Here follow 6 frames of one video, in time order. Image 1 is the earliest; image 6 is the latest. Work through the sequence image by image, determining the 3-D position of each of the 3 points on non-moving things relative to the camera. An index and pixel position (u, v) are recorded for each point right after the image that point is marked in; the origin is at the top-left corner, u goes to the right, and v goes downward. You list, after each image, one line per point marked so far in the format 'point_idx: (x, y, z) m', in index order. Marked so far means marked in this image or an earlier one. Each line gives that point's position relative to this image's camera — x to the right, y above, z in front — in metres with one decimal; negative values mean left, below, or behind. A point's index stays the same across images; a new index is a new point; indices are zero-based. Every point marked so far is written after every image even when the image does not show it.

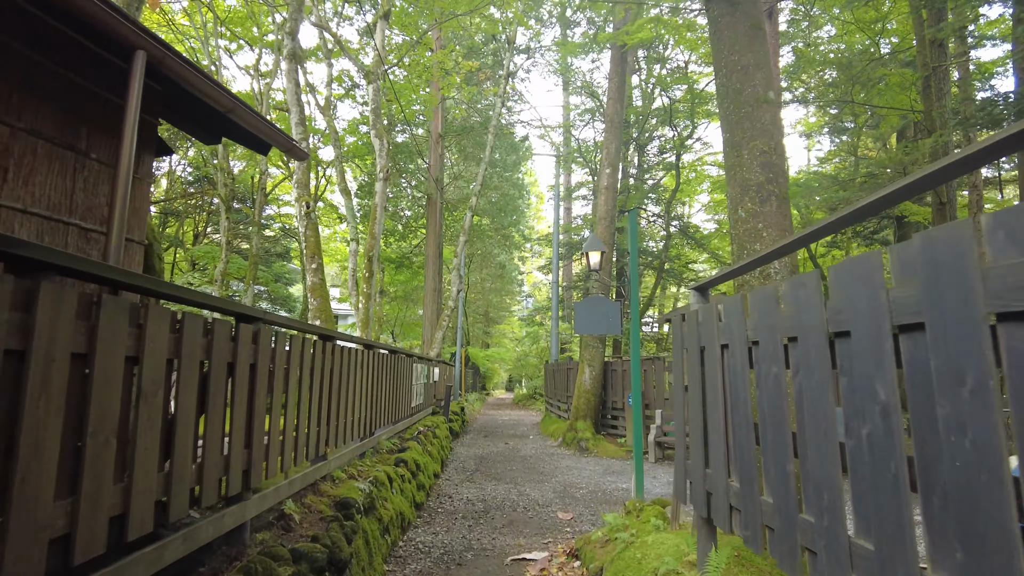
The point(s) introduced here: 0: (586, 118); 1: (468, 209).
0: (+2.3, +5.9, +18.5) m
1: (-1.5, +2.5, +17.3) m
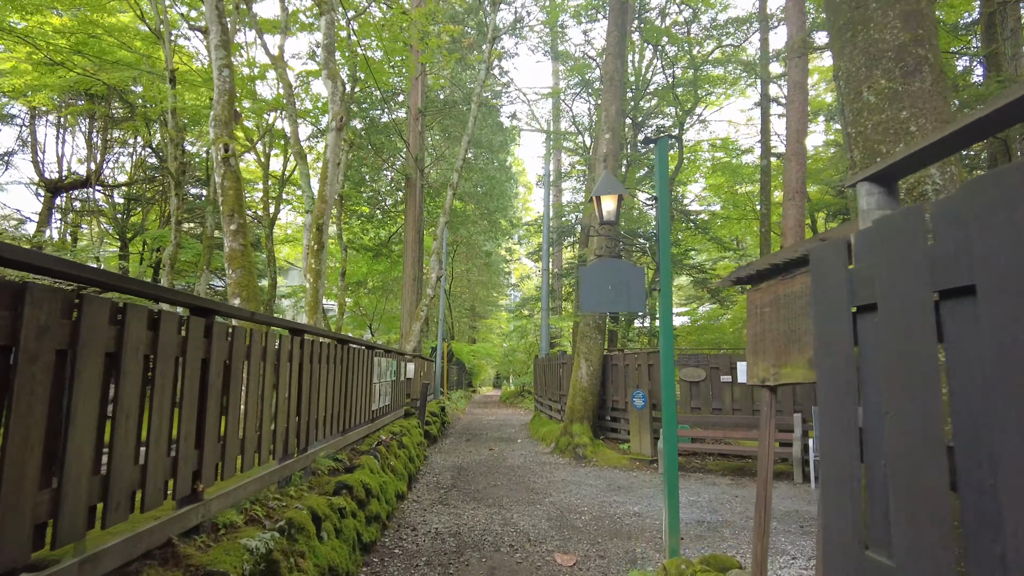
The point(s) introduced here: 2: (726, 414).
0: (+1.9, +6.2, +17.2) m
1: (-1.9, +2.8, +15.9) m
2: (+2.9, -1.7, +7.5) m
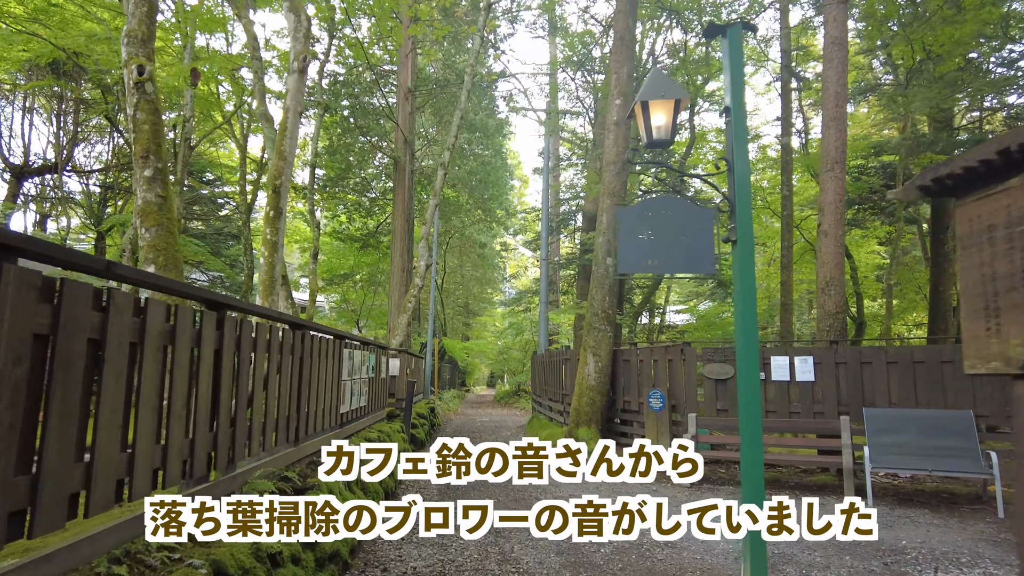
0: (+1.8, +6.4, +16.2) m
1: (-2.0, +3.0, +14.8) m
2: (+2.9, -1.5, +6.5) m
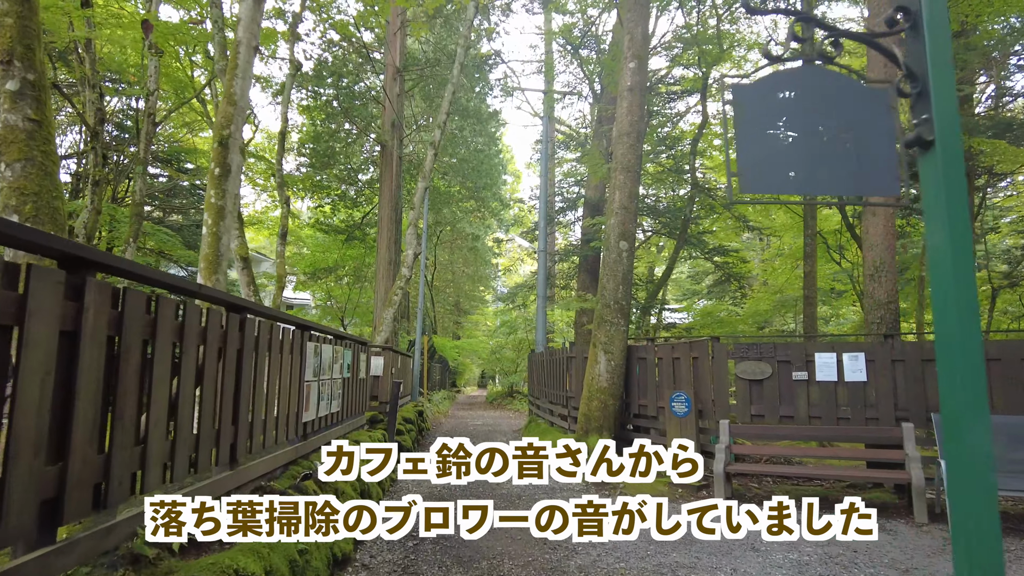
0: (+1.7, +6.5, +15.3) m
1: (-2.1, +3.1, +13.8) m
2: (+2.9, -1.4, +5.6) m
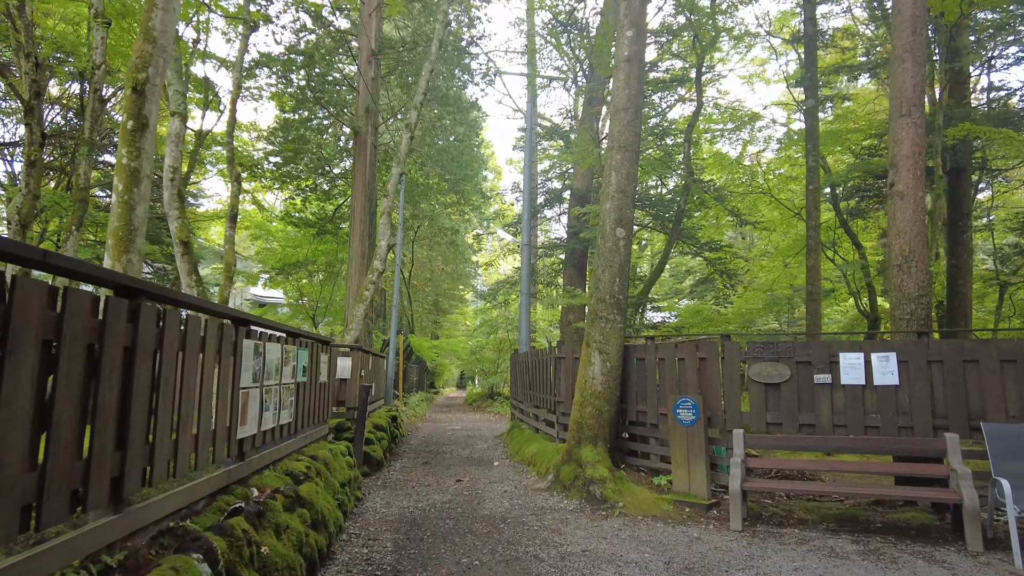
0: (+1.2, +6.6, +14.6) m
1: (-2.5, +3.2, +13.0) m
2: (+2.8, -1.3, +4.9) m
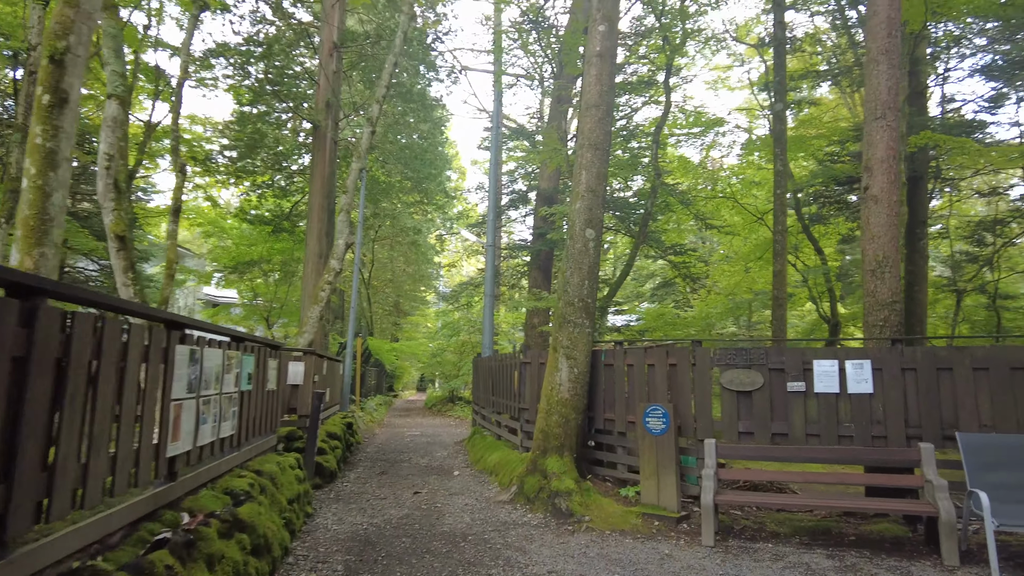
0: (+0.3, +6.5, +14.3) m
1: (-3.3, +3.2, +12.5) m
2: (+2.5, -1.4, +4.8) m
